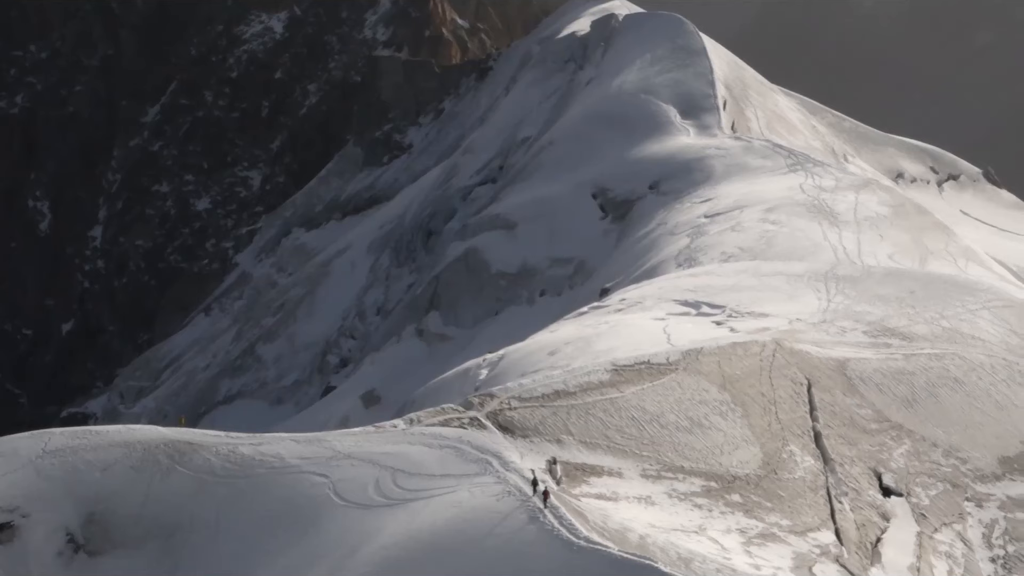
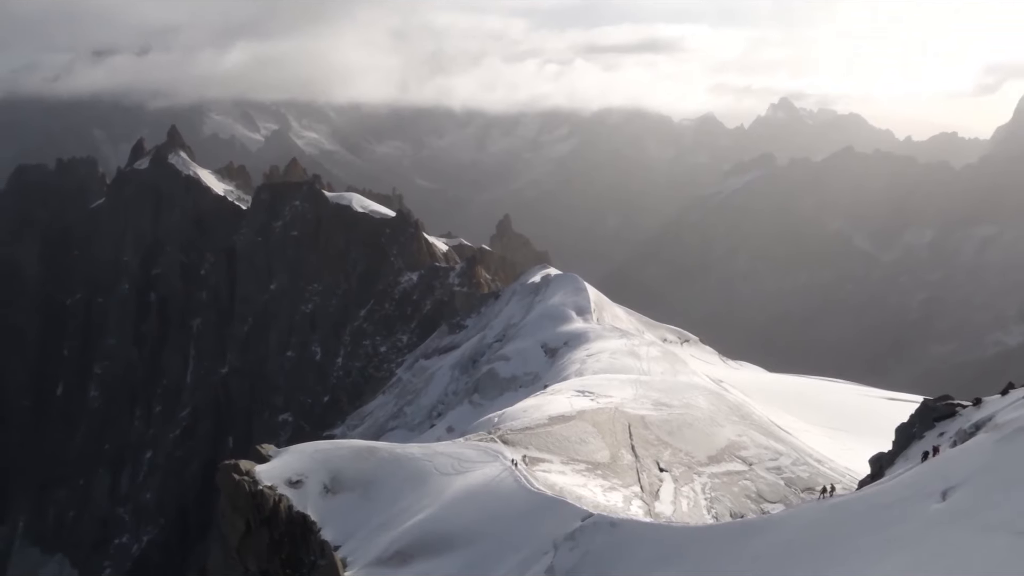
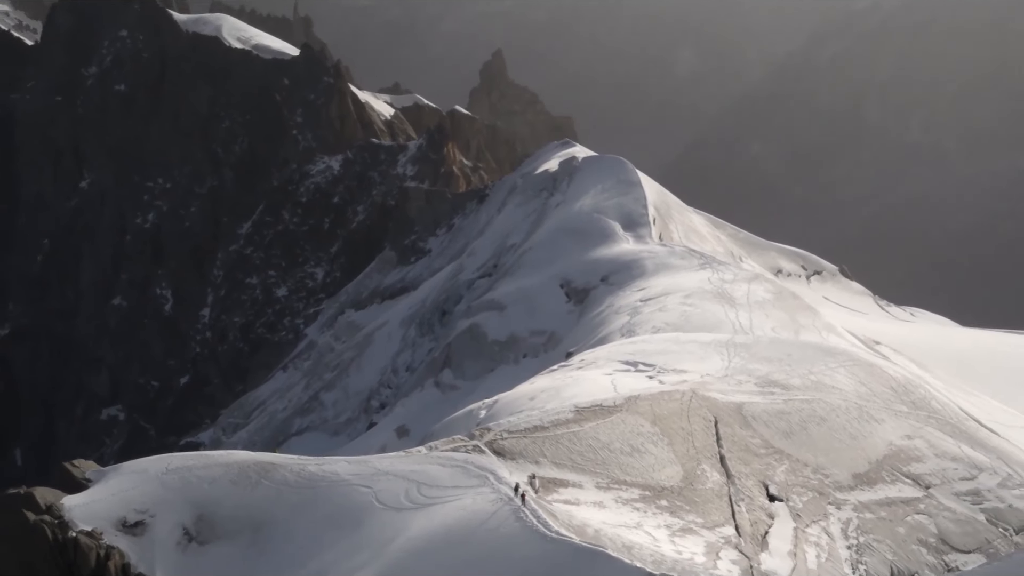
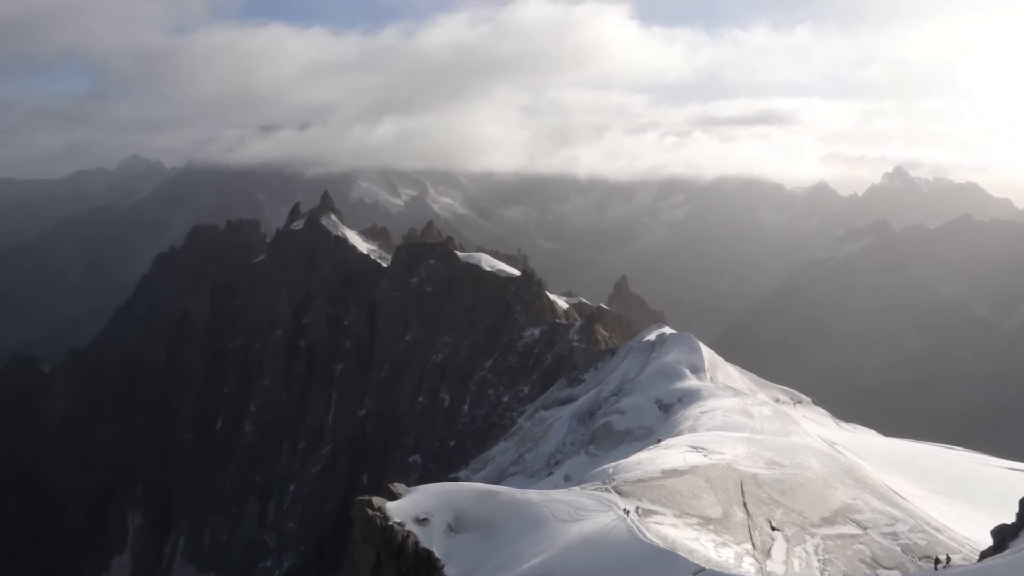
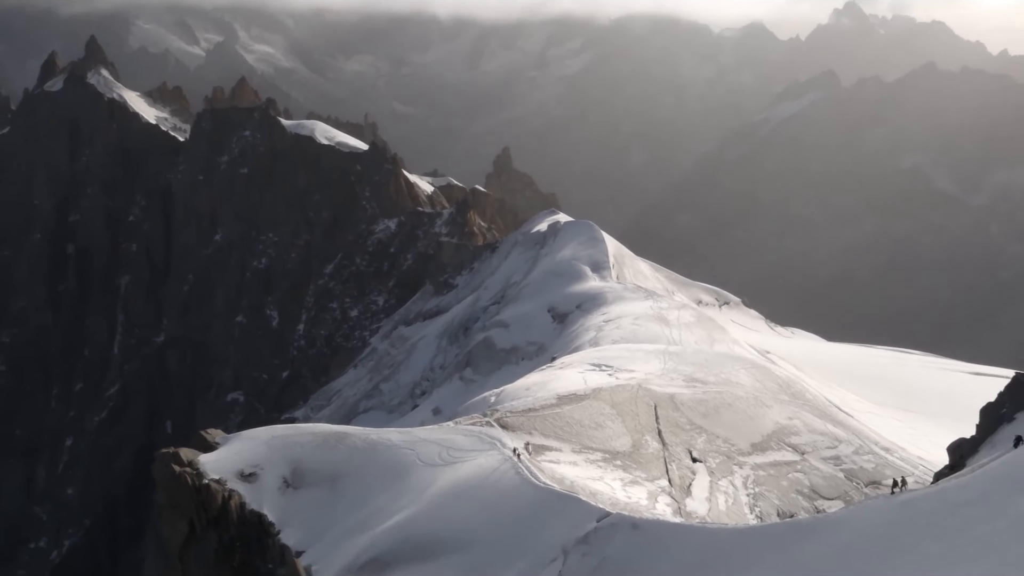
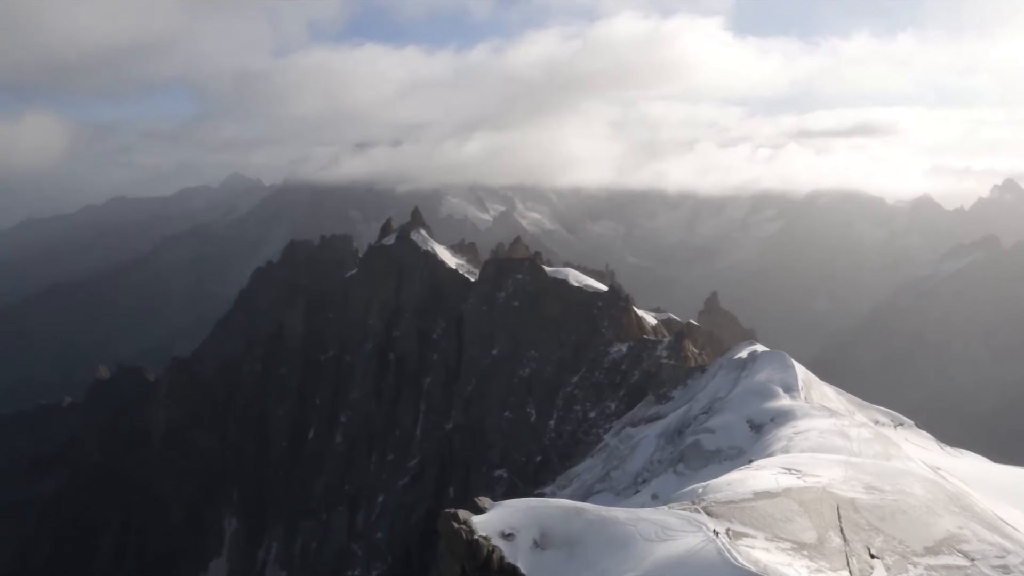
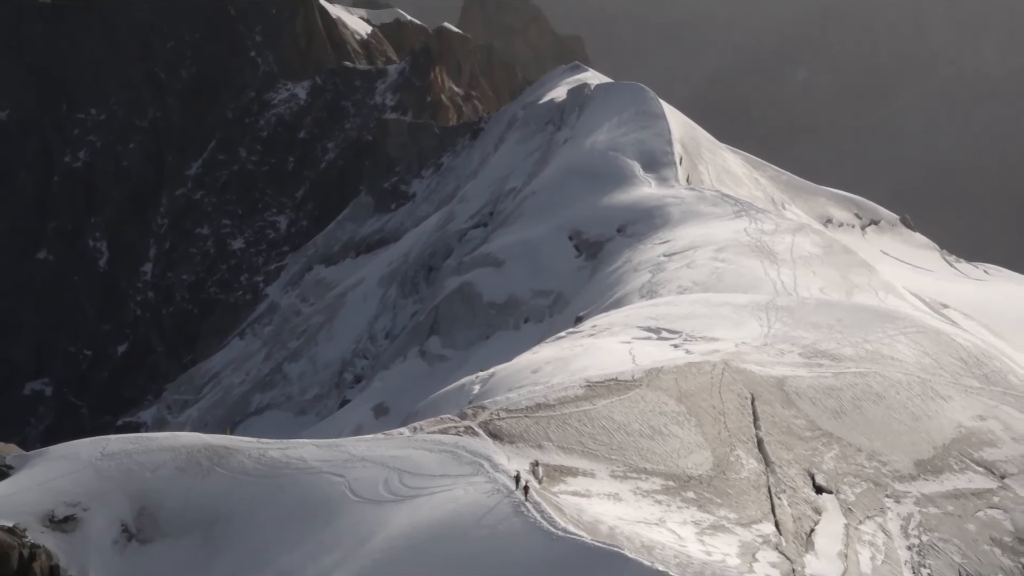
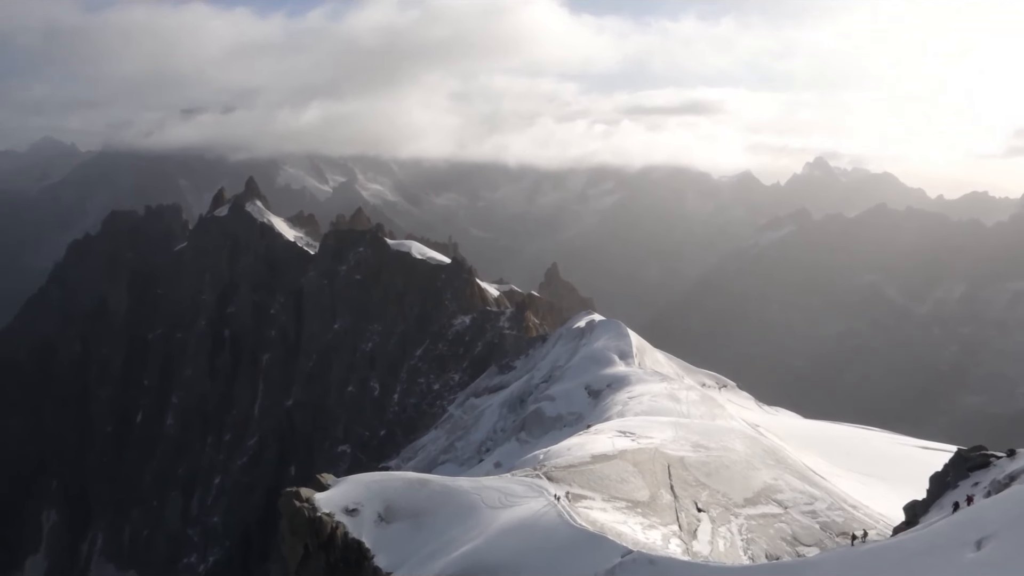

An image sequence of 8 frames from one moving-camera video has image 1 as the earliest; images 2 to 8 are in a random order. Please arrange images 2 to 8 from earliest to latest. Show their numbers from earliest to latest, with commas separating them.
7, 3, 5, 2, 8, 4, 6
